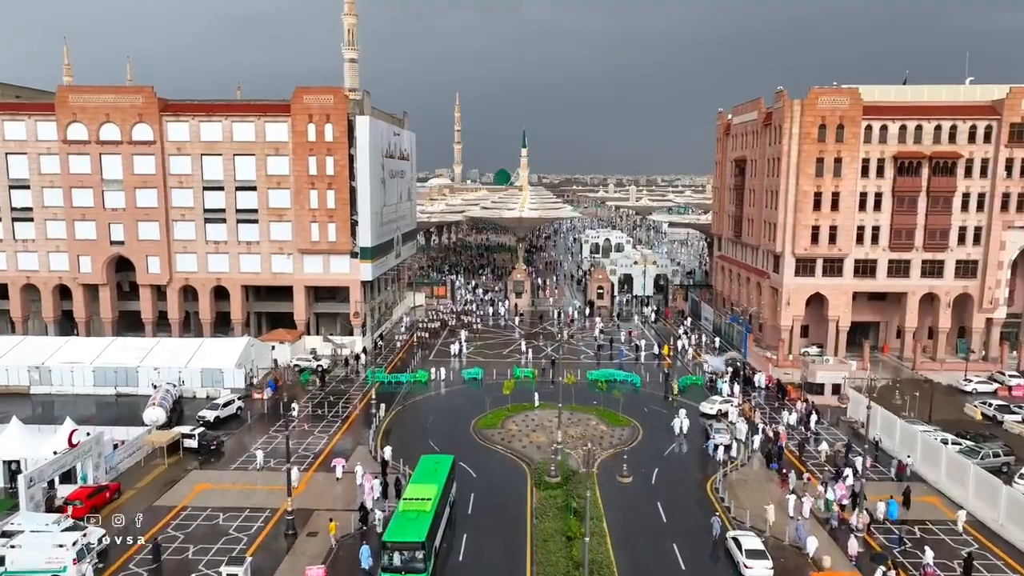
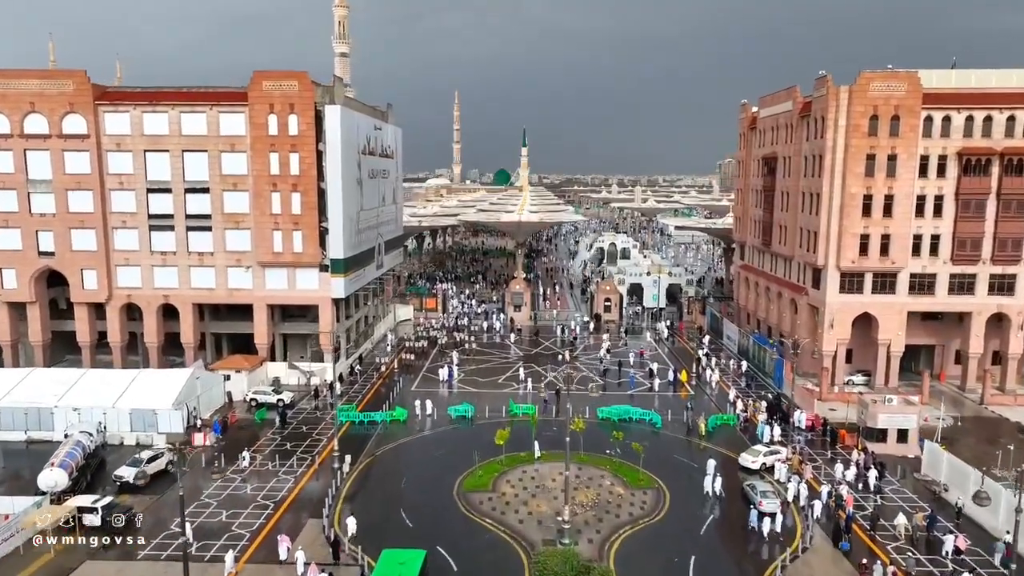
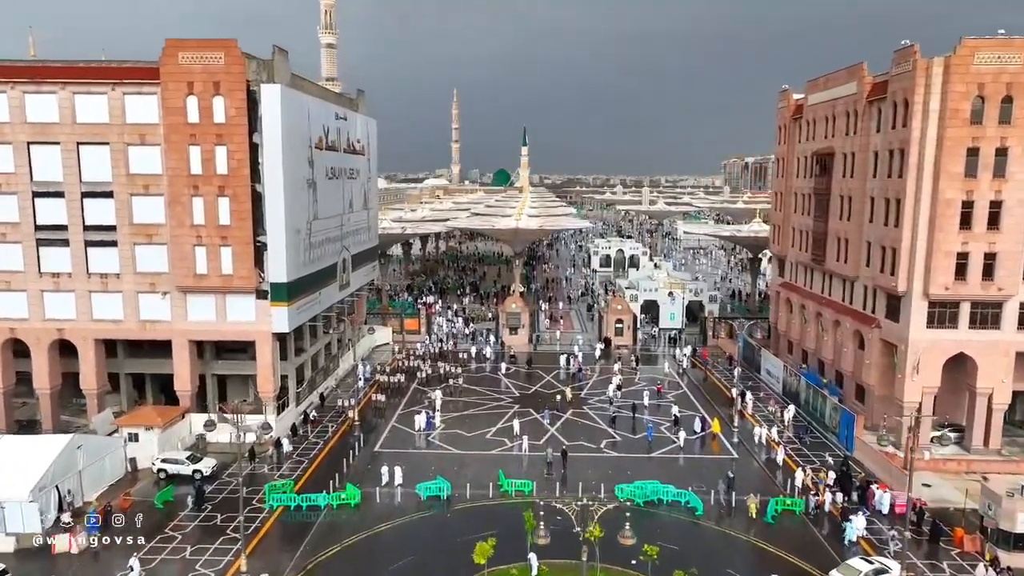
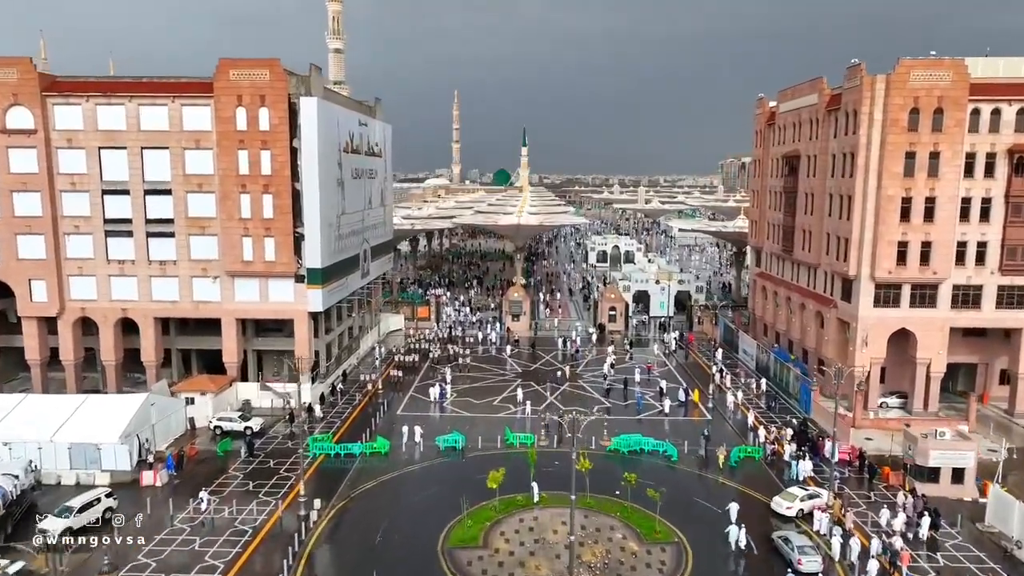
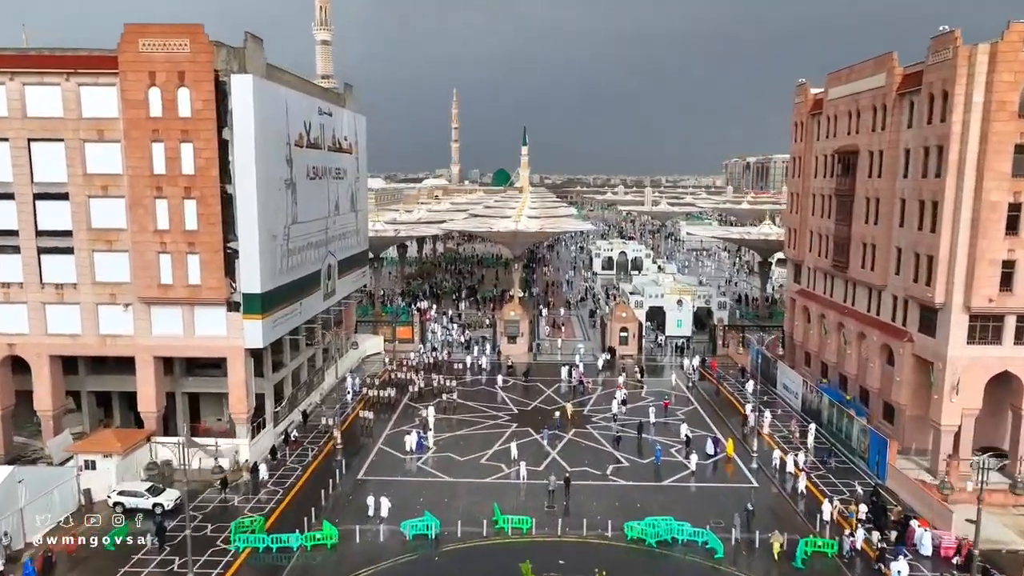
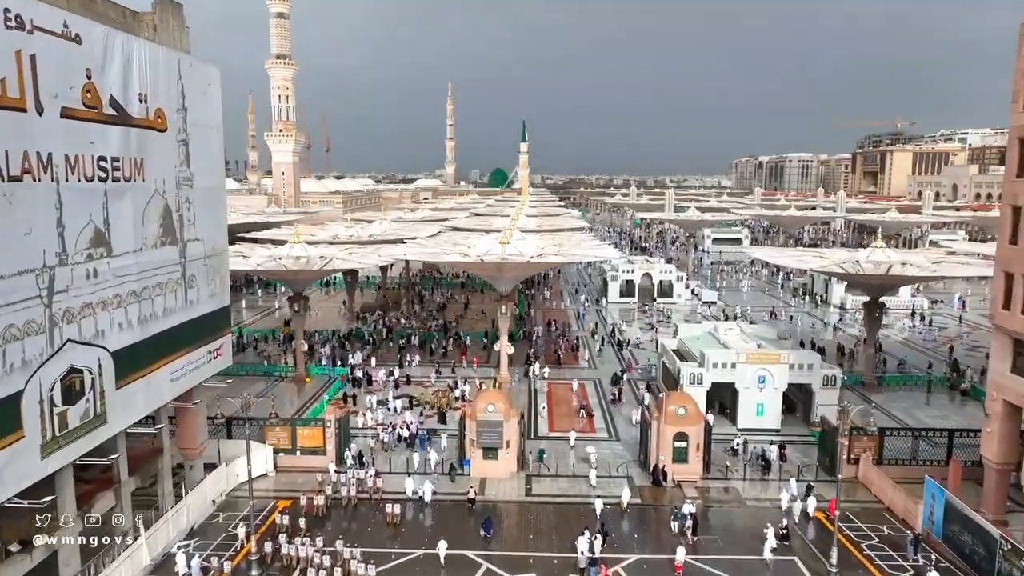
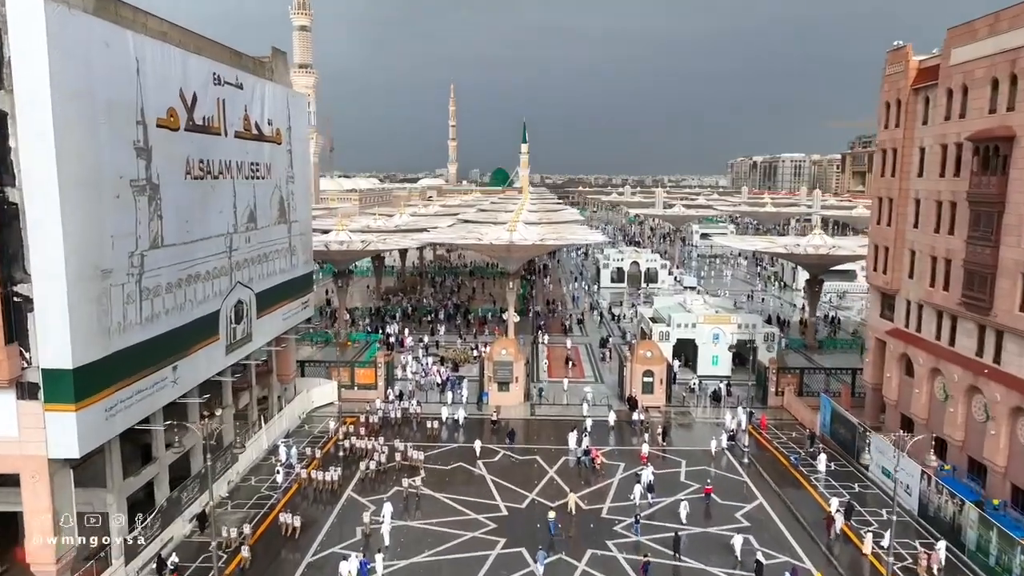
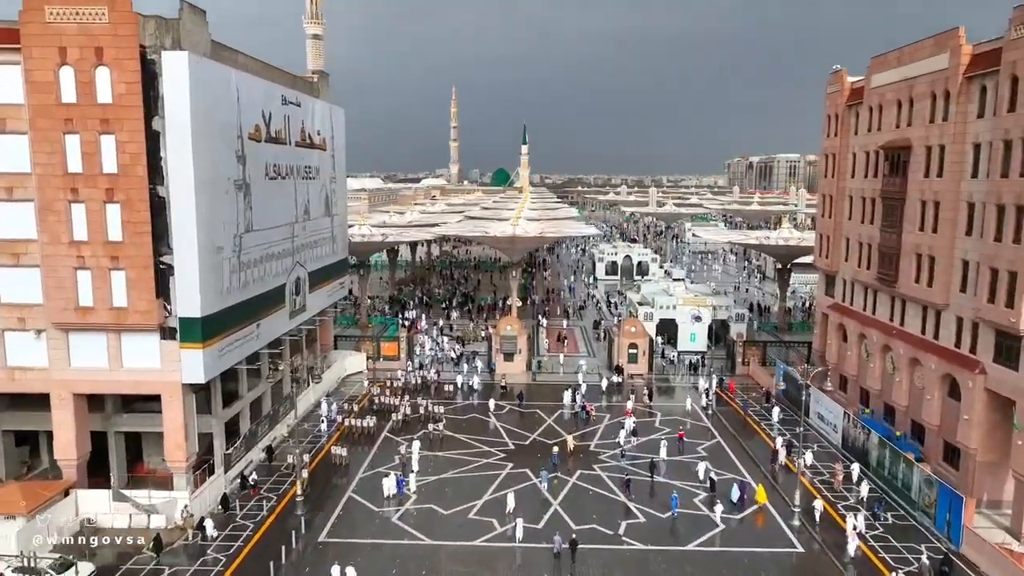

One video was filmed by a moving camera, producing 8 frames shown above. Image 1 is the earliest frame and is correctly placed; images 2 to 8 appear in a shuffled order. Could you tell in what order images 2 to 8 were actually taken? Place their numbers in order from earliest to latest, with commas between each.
2, 4, 3, 5, 8, 7, 6
